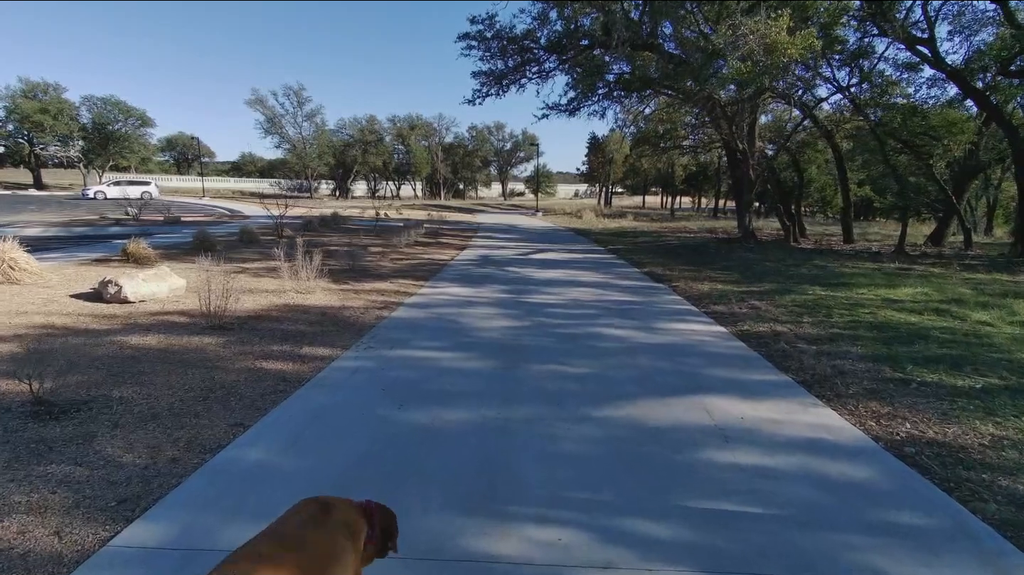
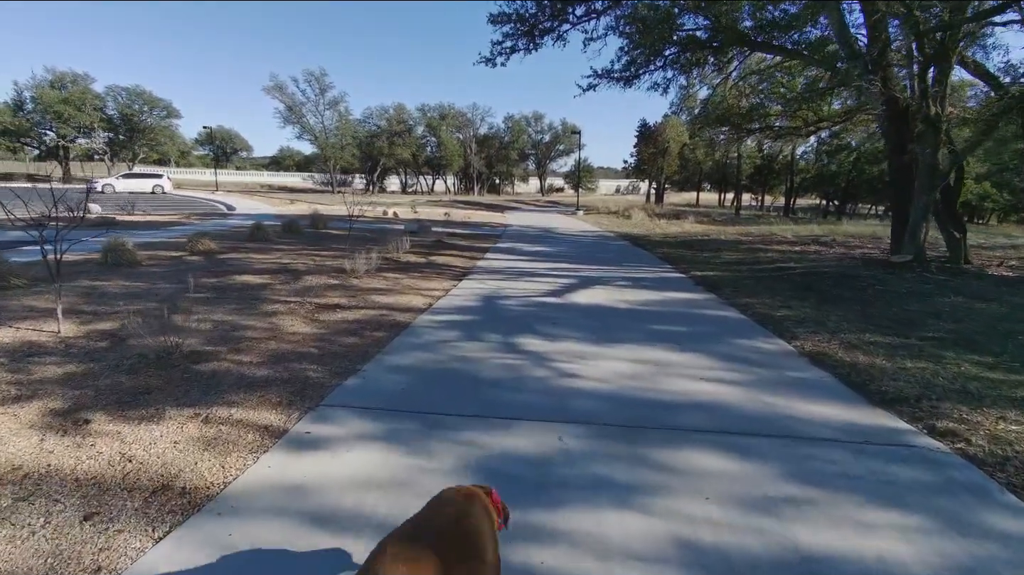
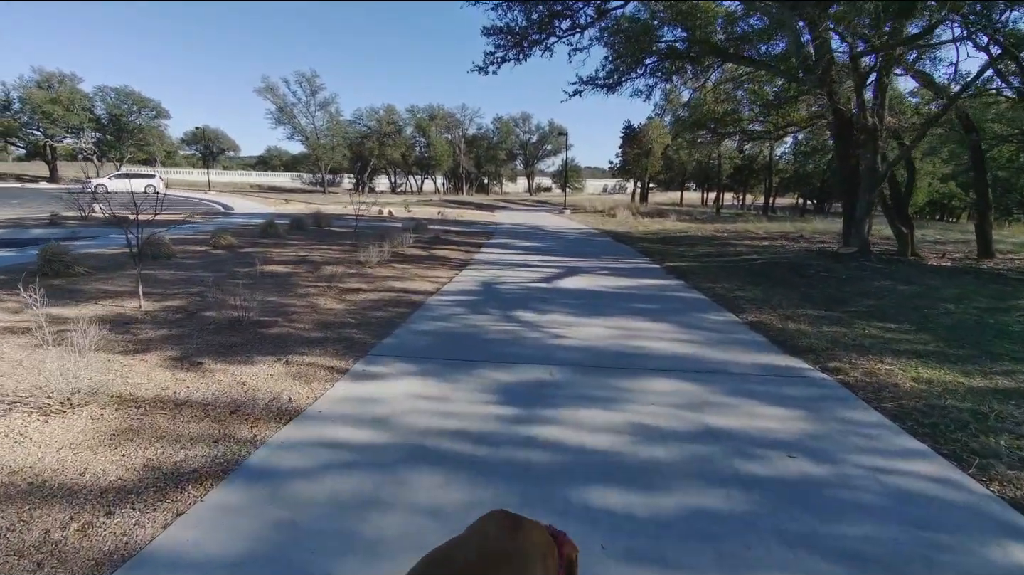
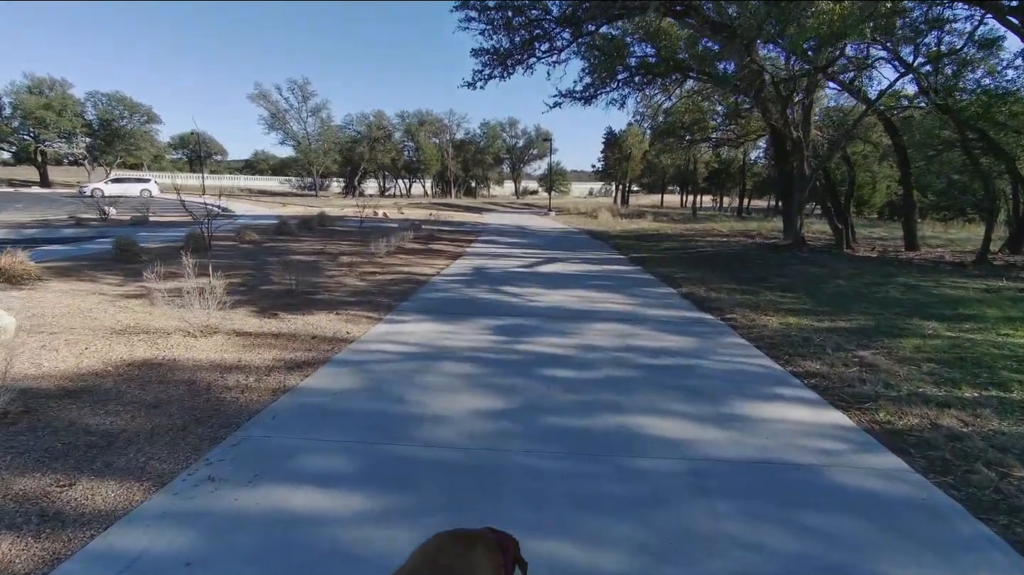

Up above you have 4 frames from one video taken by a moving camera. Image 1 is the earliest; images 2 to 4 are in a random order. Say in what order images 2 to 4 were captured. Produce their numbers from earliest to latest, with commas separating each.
4, 3, 2
